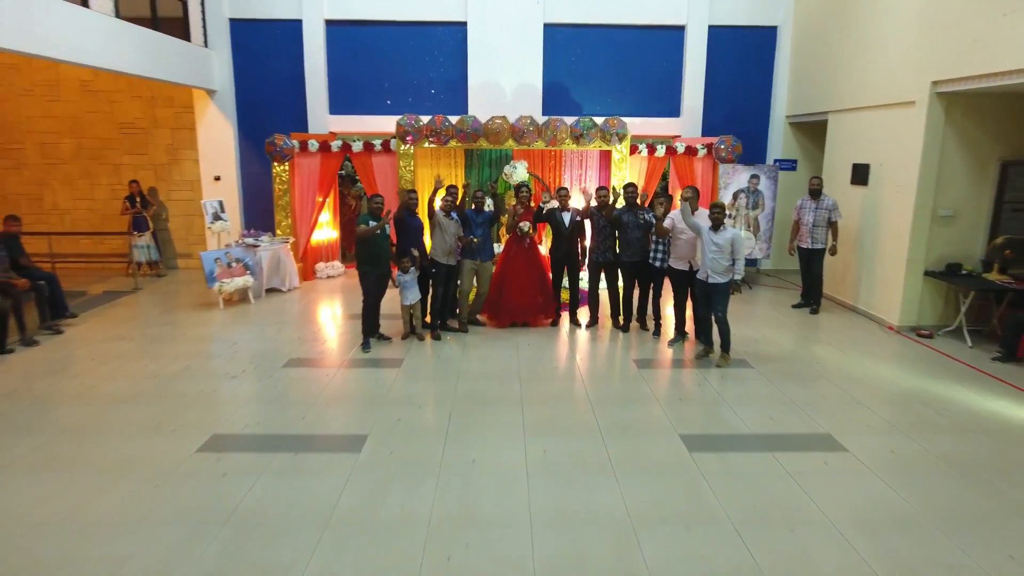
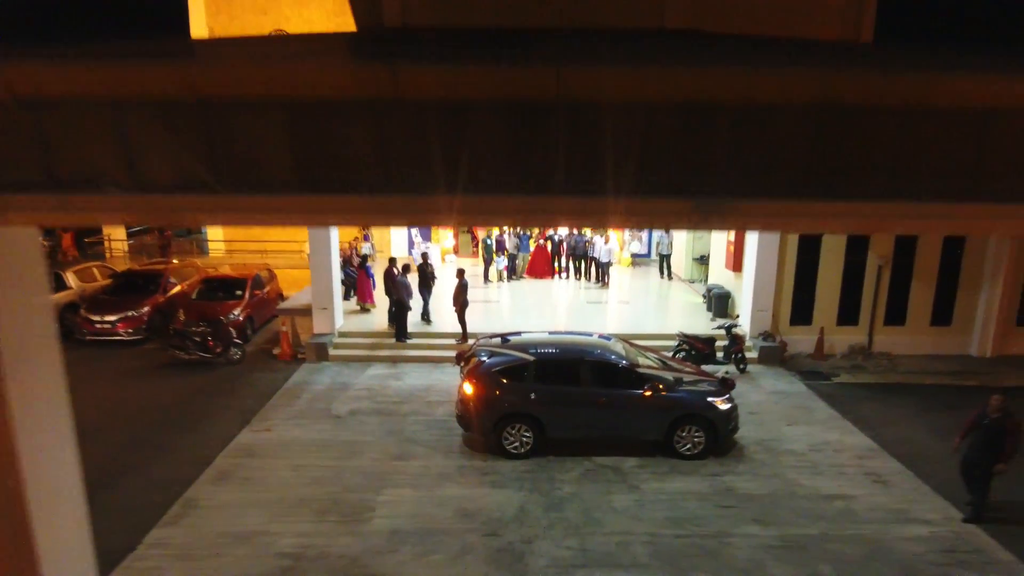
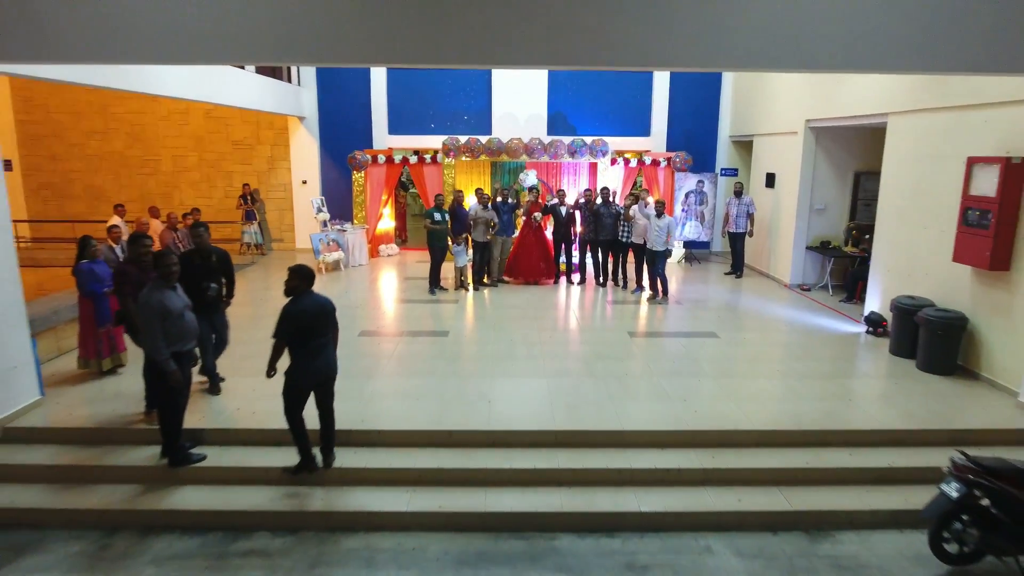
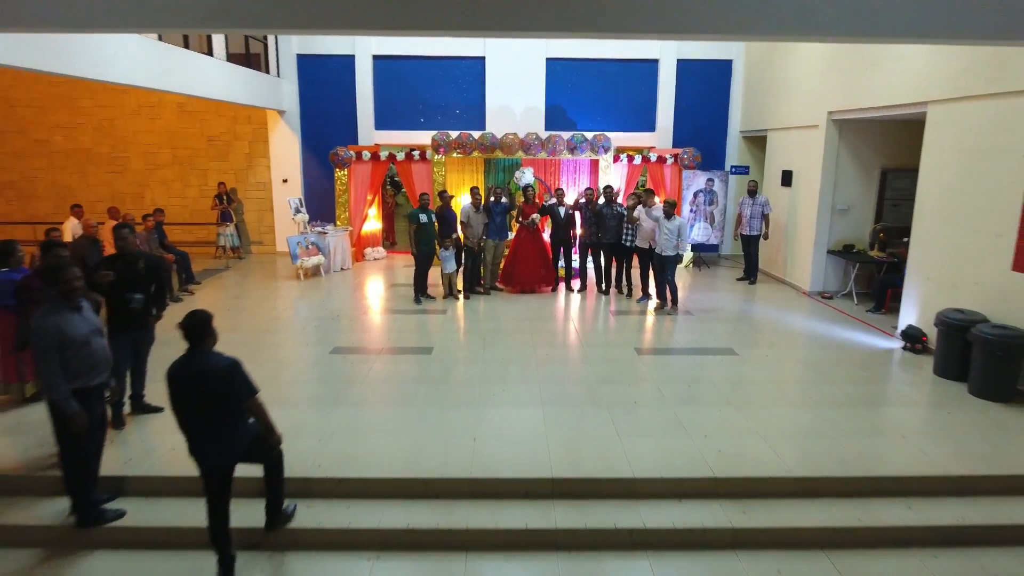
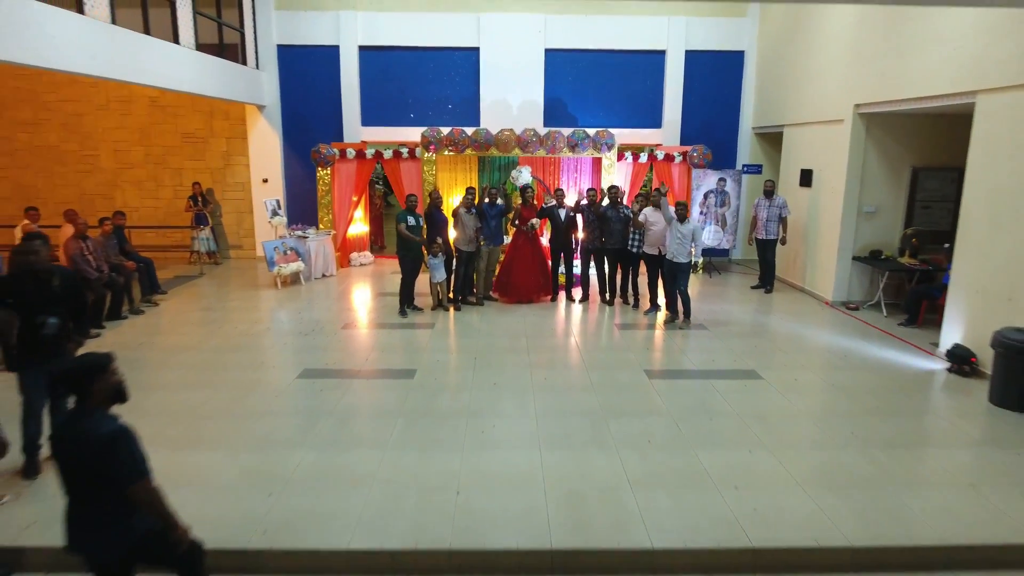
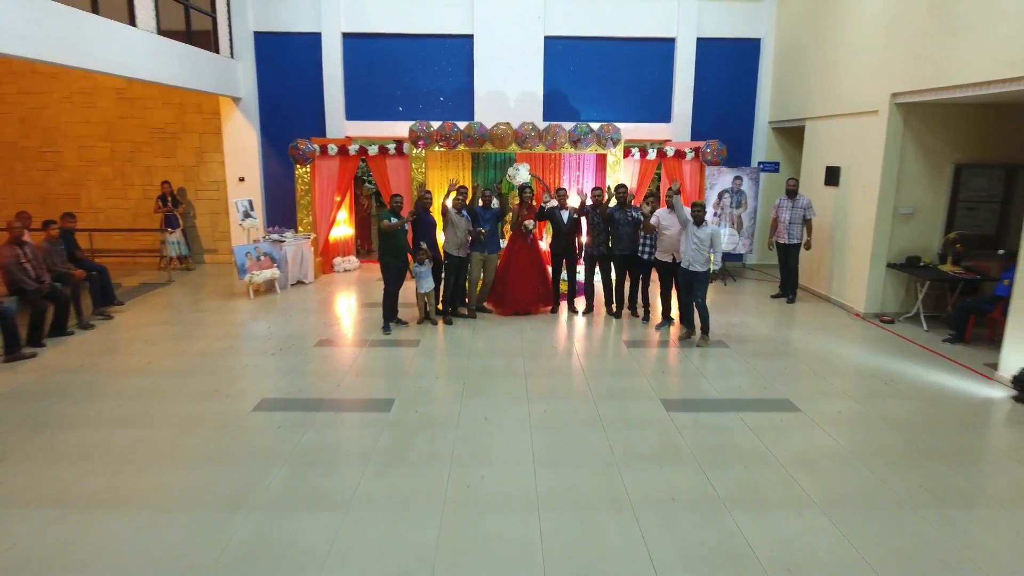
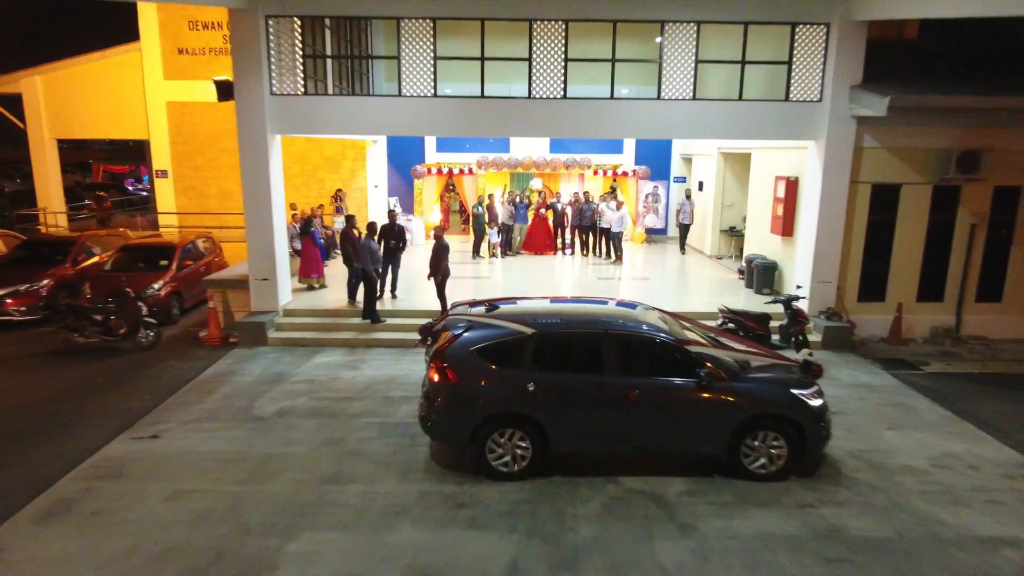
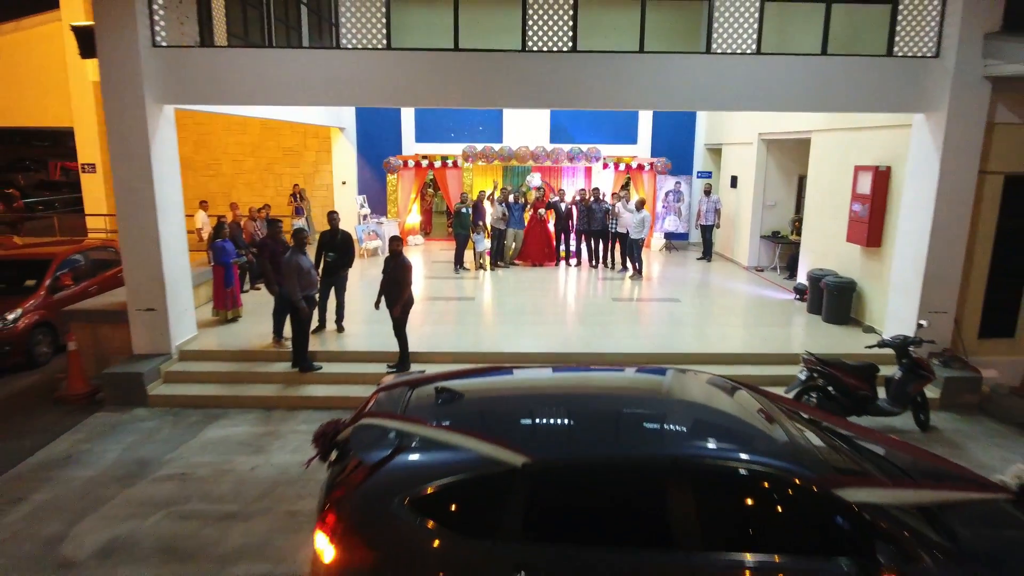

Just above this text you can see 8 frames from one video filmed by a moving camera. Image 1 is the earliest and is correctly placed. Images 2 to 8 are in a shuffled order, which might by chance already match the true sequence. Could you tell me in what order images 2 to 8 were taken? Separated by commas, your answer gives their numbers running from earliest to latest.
6, 5, 4, 3, 8, 7, 2
